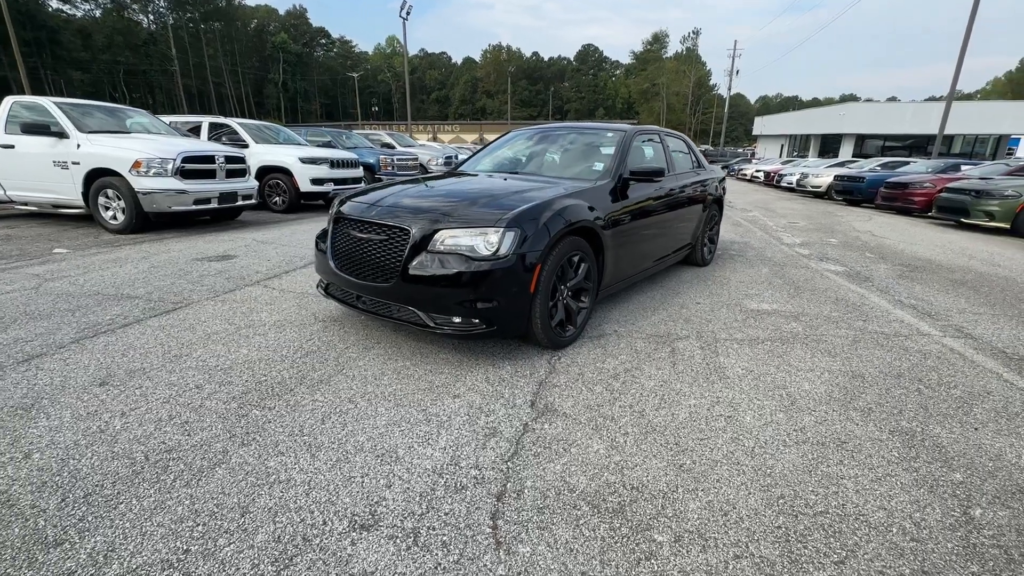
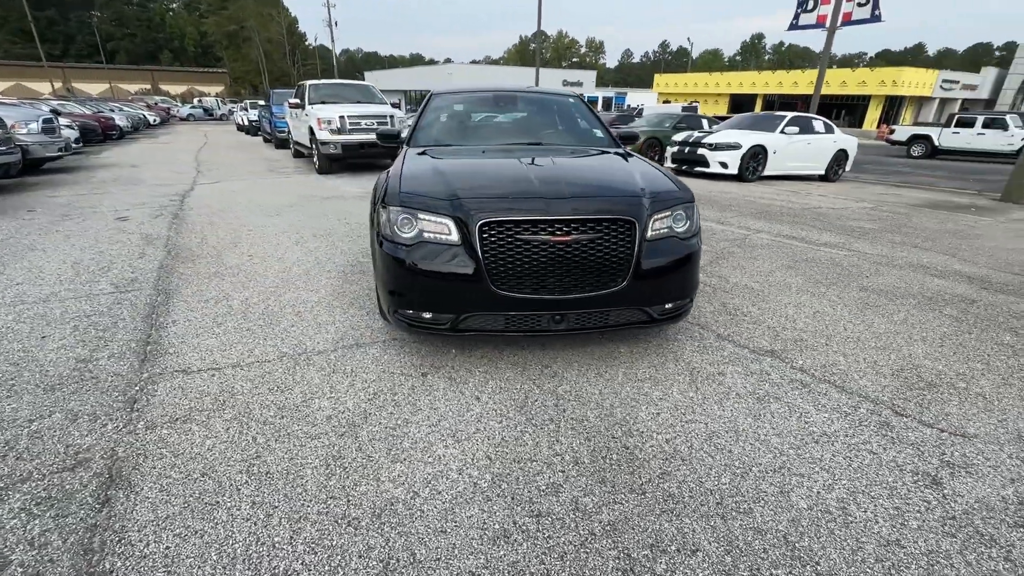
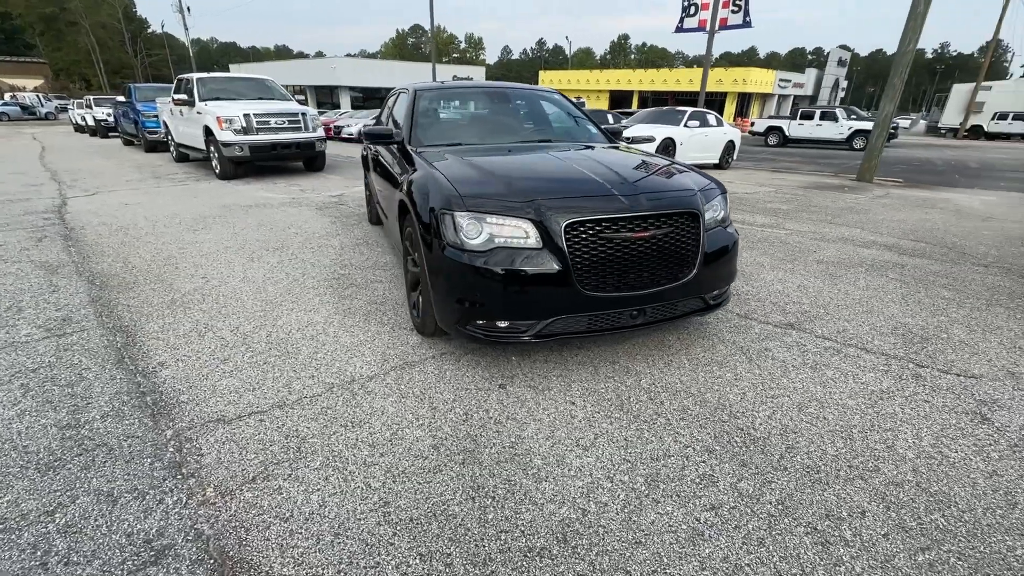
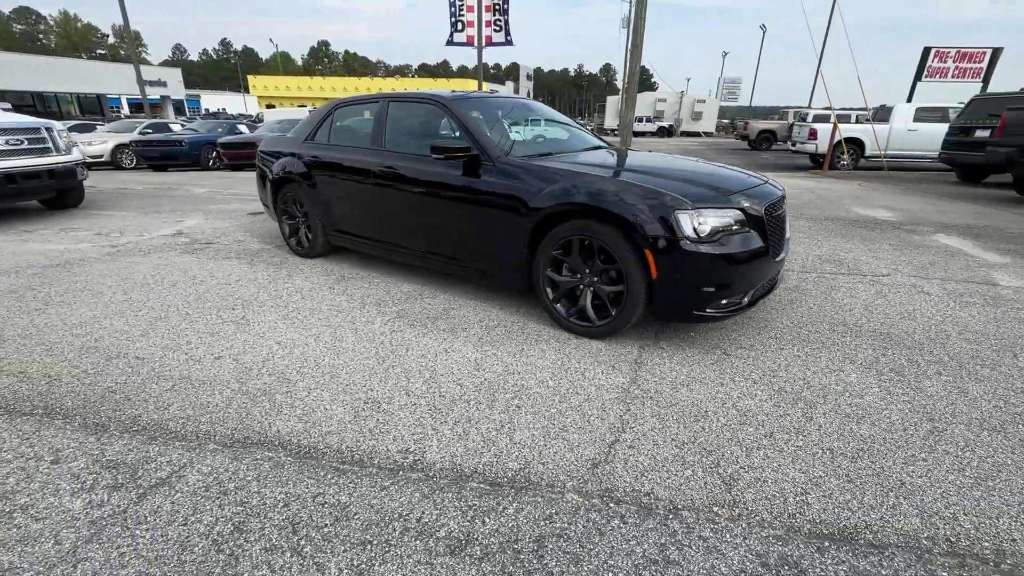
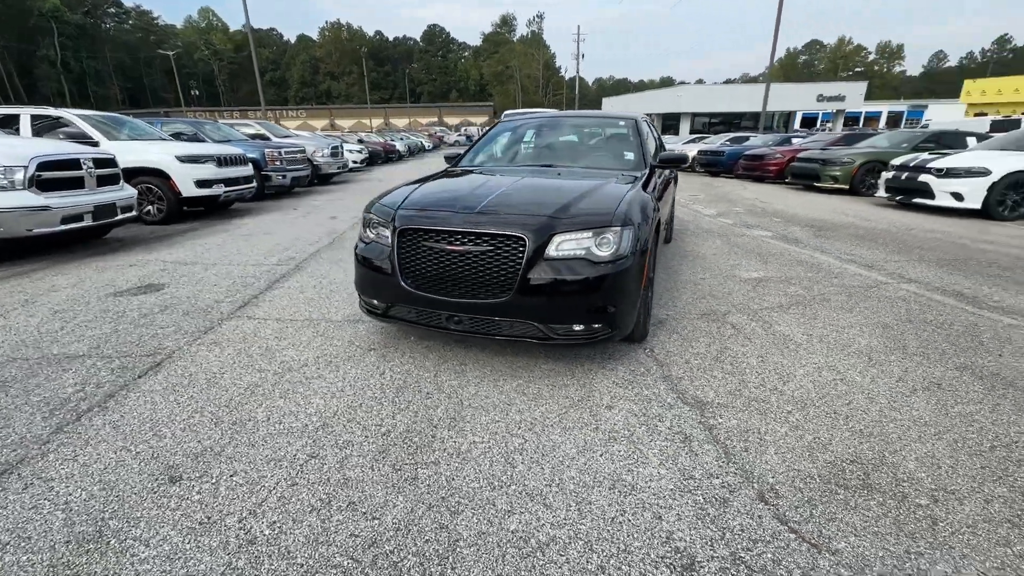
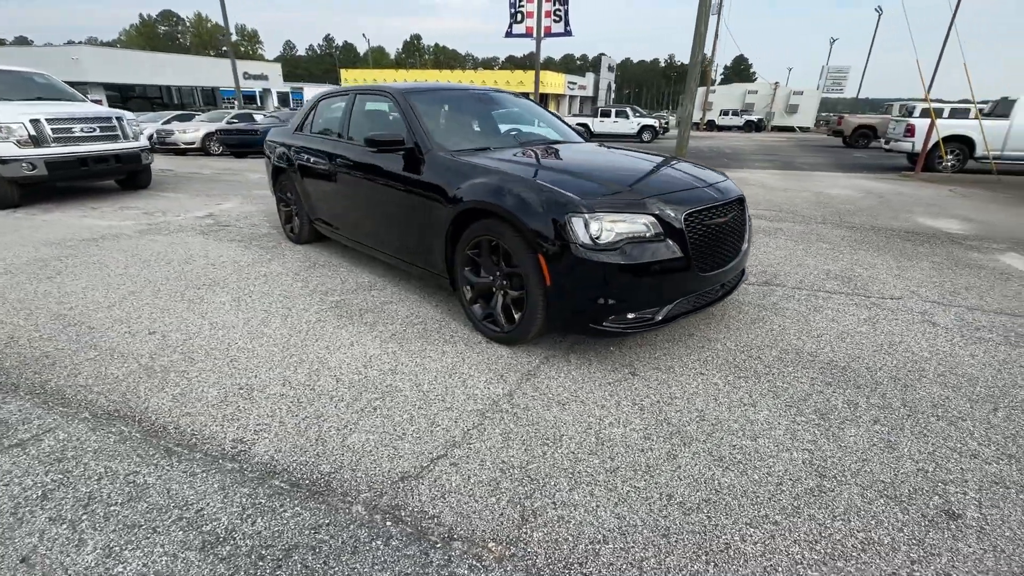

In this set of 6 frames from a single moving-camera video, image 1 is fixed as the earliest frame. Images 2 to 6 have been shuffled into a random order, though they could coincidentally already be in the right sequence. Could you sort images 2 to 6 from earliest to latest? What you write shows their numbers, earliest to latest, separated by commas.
5, 2, 3, 6, 4
